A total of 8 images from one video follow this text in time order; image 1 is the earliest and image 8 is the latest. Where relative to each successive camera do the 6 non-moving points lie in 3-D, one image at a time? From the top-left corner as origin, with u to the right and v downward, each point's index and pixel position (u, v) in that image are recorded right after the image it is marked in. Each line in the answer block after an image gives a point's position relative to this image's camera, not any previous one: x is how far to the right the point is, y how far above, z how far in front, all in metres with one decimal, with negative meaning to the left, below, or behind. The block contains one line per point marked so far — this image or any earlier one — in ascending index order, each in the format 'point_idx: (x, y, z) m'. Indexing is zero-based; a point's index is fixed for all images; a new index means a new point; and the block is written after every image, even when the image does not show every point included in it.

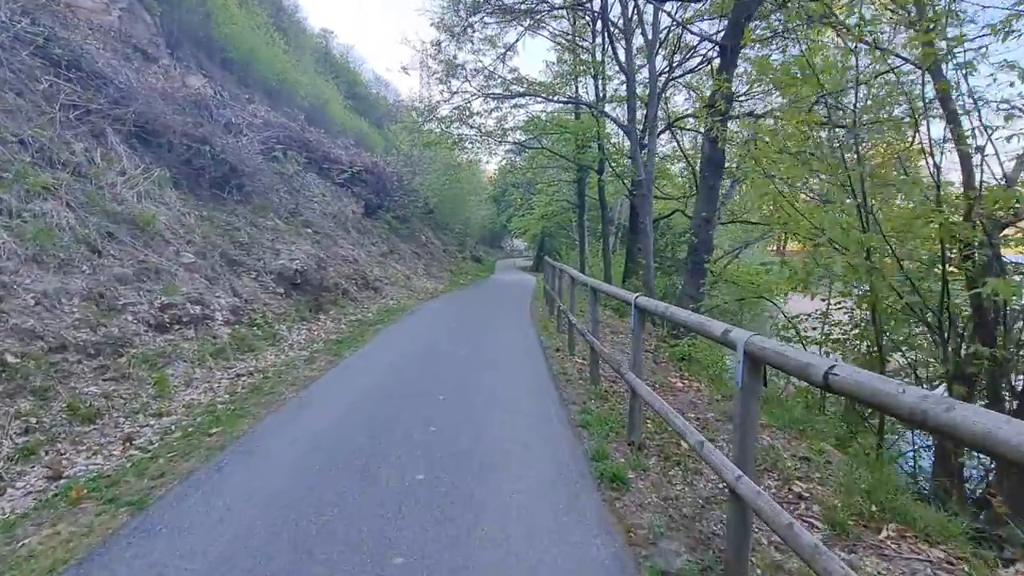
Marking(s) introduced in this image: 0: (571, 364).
0: (+0.8, -1.1, +7.2) m
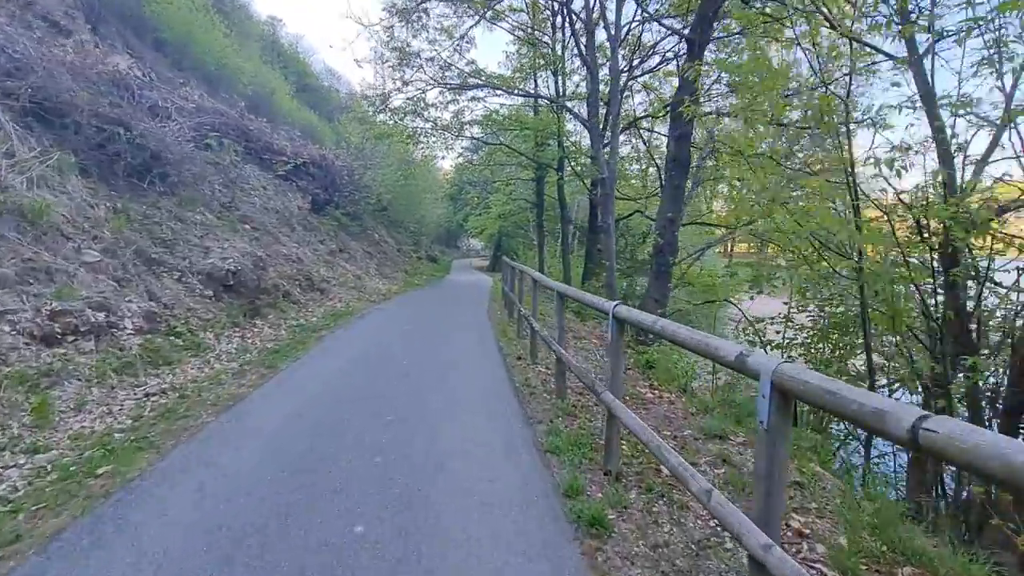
0: (+0.3, -1.2, +6.7) m
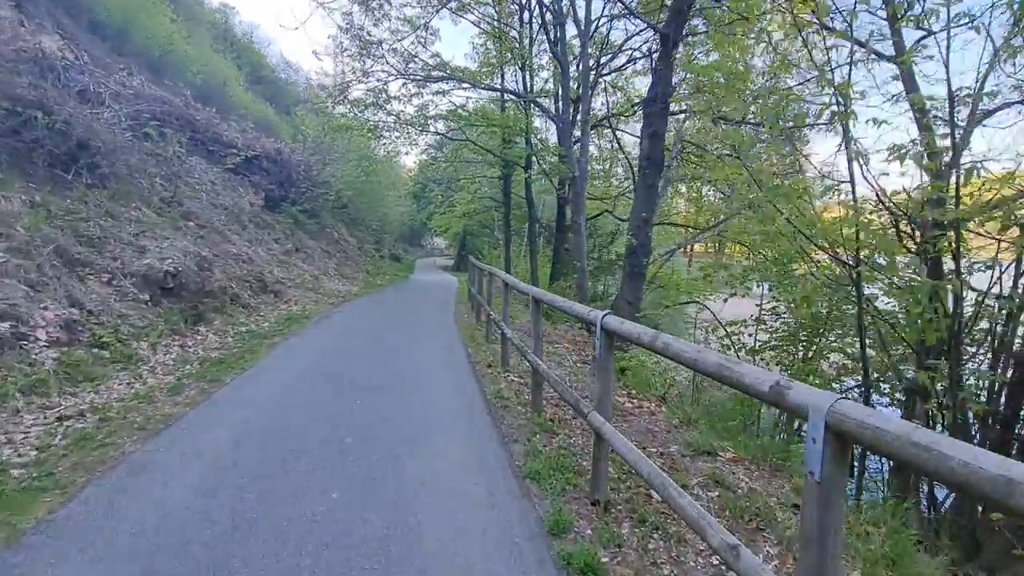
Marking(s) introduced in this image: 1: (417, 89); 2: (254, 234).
0: (-0.1, -1.2, +6.3) m
1: (-2.7, +5.5, +13.8) m
2: (-7.5, +1.6, +14.3) m
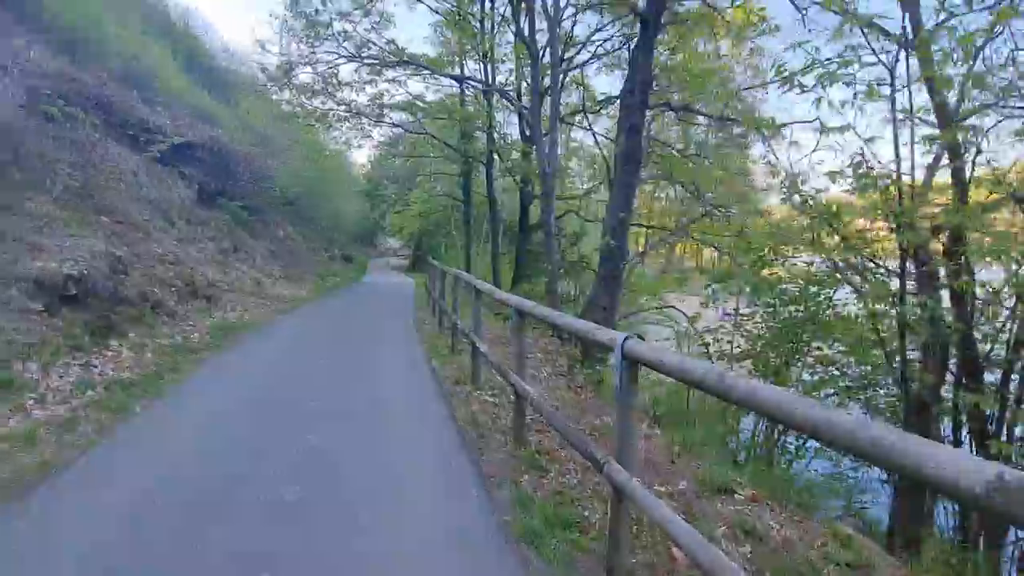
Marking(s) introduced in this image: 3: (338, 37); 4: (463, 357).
0: (-0.4, -1.3, +5.5) m
1: (-3.7, +5.4, +12.7) m
2: (-8.5, +1.5, +12.8) m
3: (-4.2, +6.0, +11.8) m
4: (-0.8, -1.1, +7.6) m
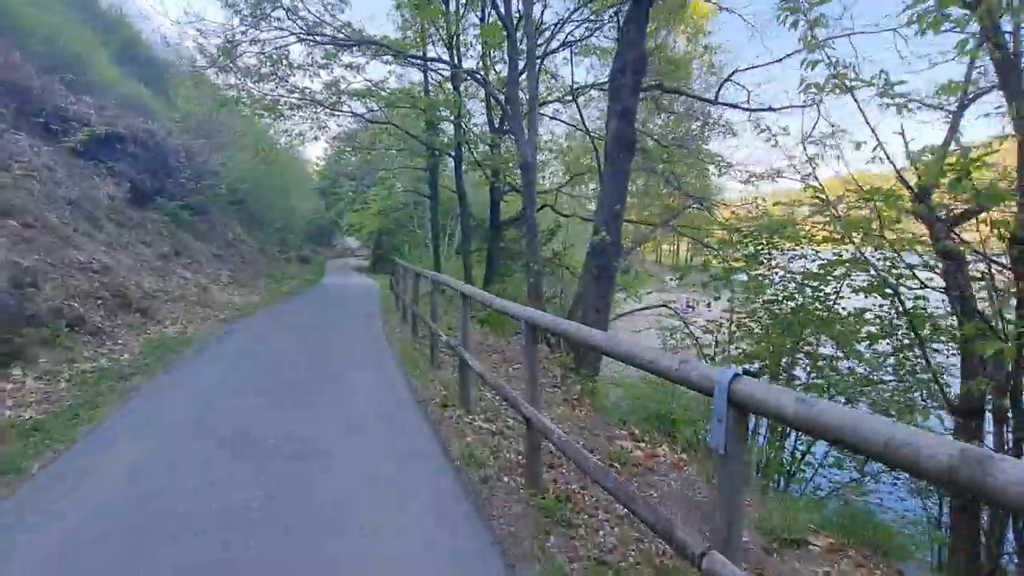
0: (-0.4, -1.4, +4.6) m
1: (-4.4, +5.3, +11.6) m
2: (-9.1, +1.2, +11.3) m
3: (-4.8, +5.9, +10.6) m
4: (-0.9, -1.1, +6.7) m
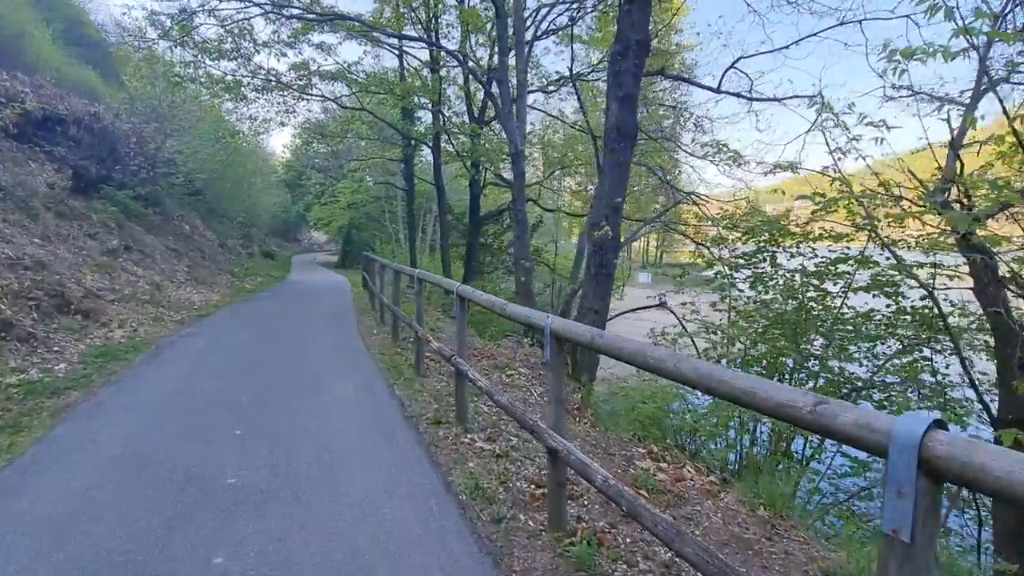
0: (-0.3, -1.4, +4.0) m
1: (-4.7, +5.4, +10.6) m
2: (-9.5, +1.3, +10.1) m
3: (-5.1, +5.9, +9.6) m
4: (-1.0, -1.1, +6.0) m
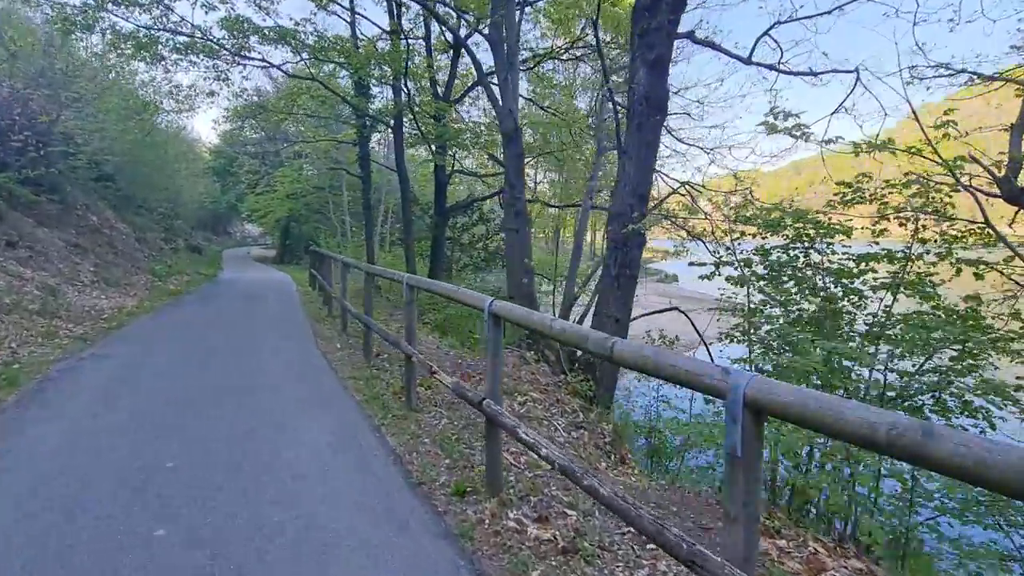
0: (+0.1, -1.5, +2.7) m
1: (-5.1, +5.3, +8.7) m
2: (-9.7, +1.1, +7.7) m
3: (-5.4, +5.9, +7.7) m
4: (-0.8, -1.2, +4.7) m
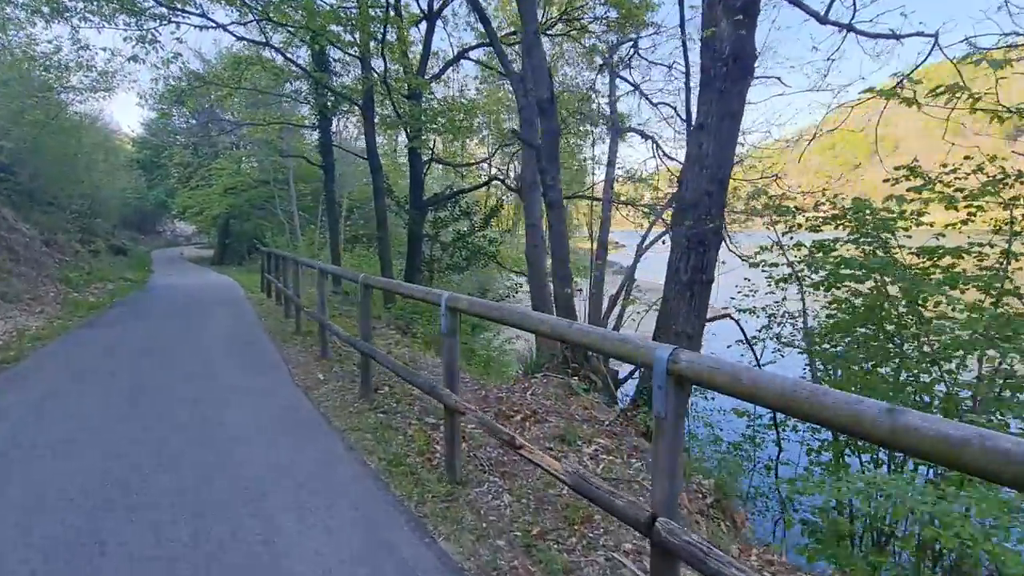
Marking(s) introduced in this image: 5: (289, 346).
0: (+0.9, -1.6, +1.4) m
1: (-5.0, +5.1, +6.8) m
2: (-9.4, +0.8, +5.4) m
3: (-5.2, +5.6, +5.7) m
4: (-0.2, -1.4, +3.3) m
5: (-3.3, -0.9, +7.2) m
